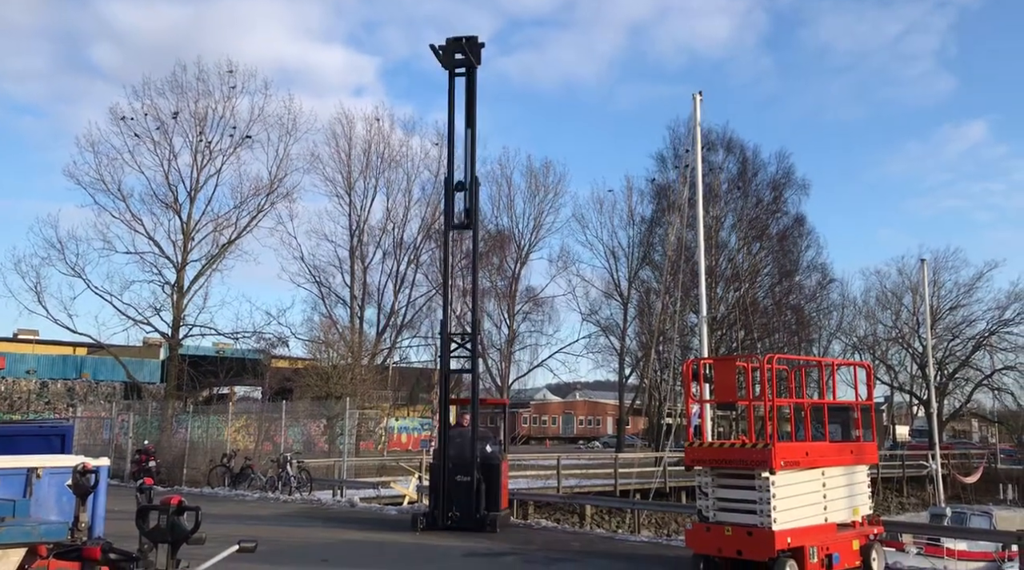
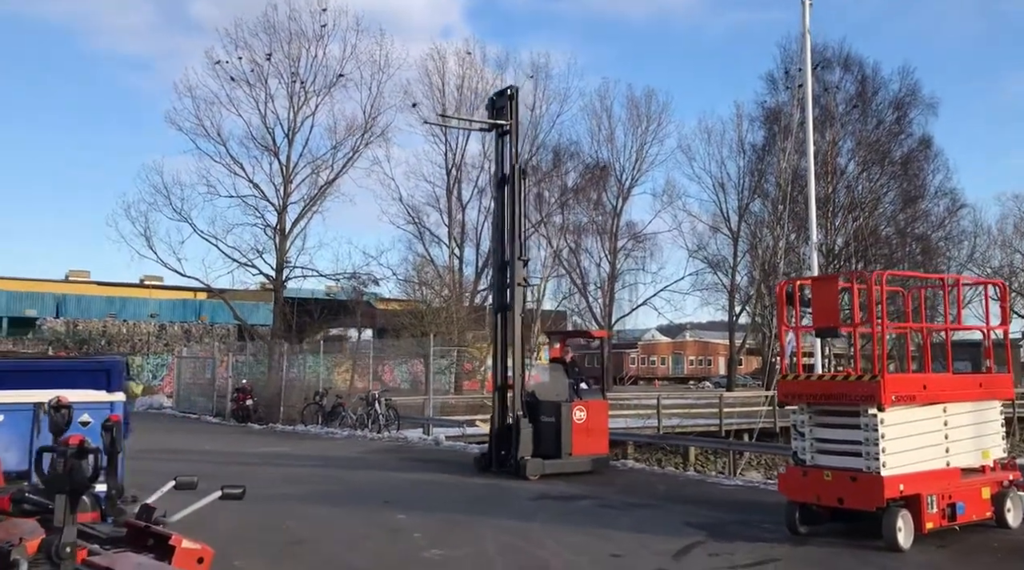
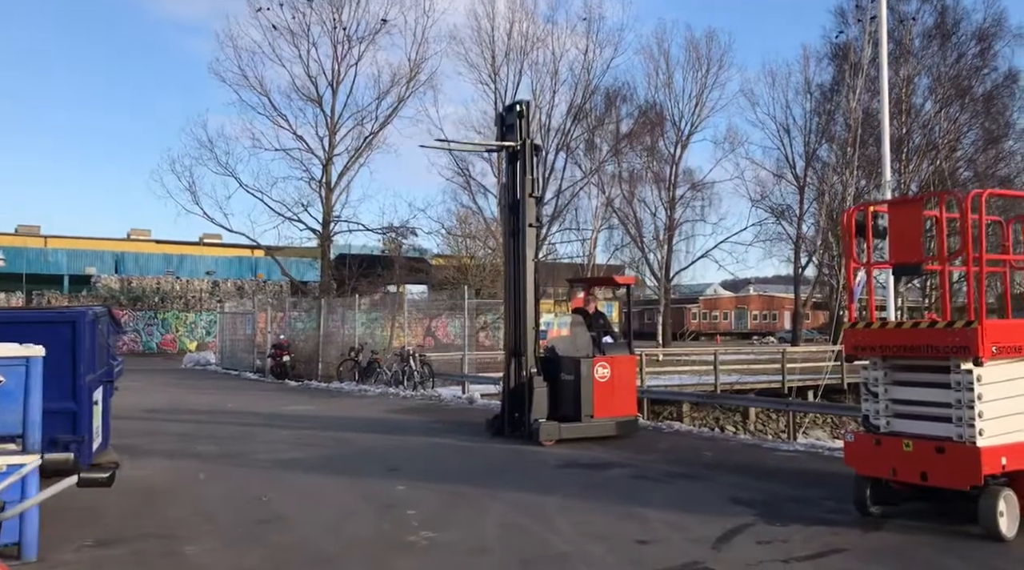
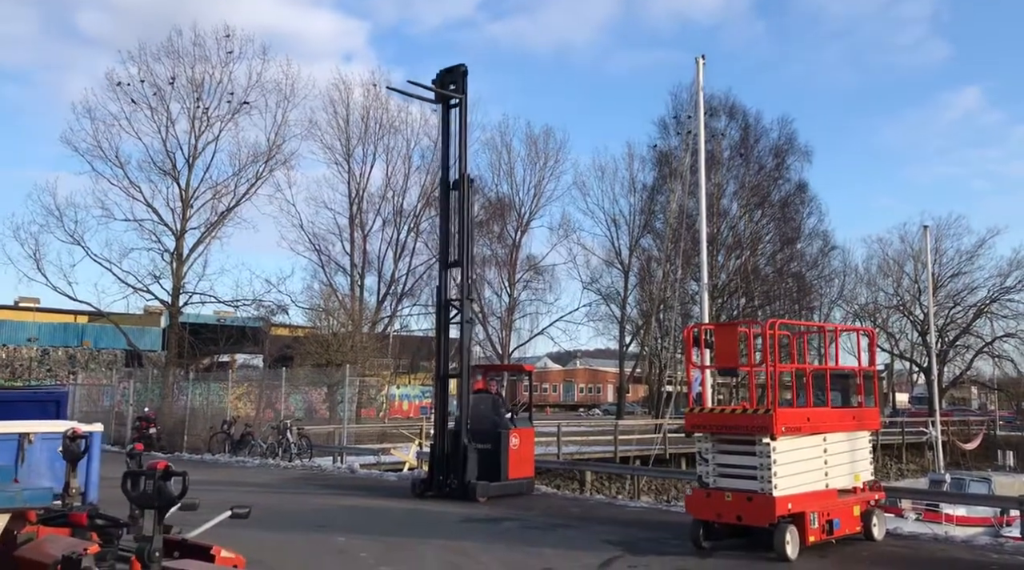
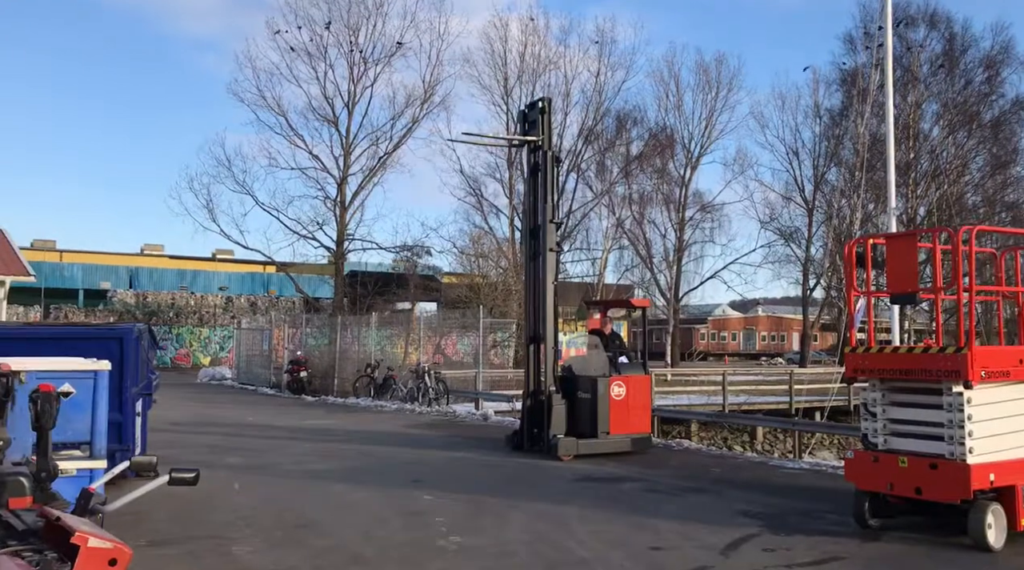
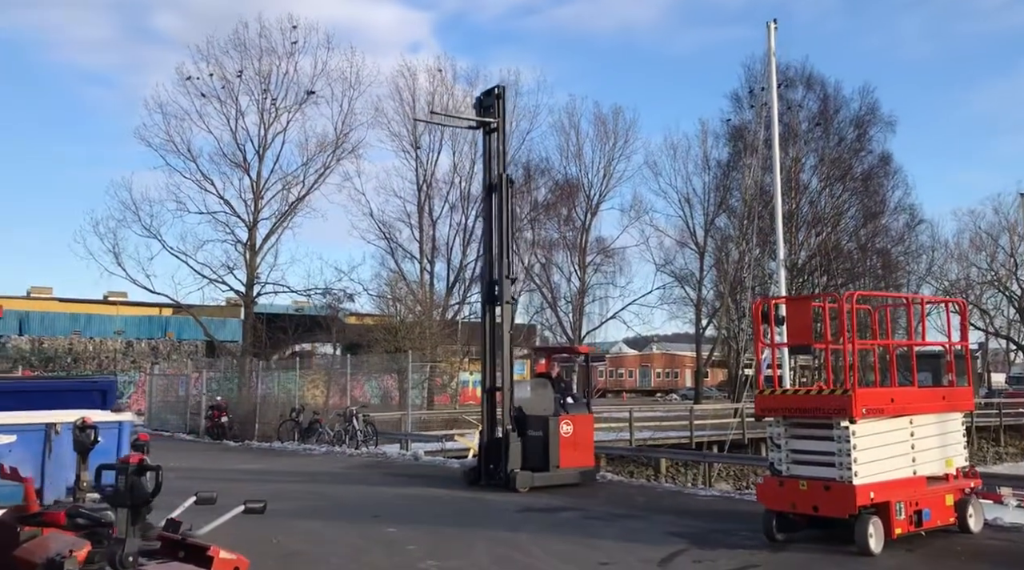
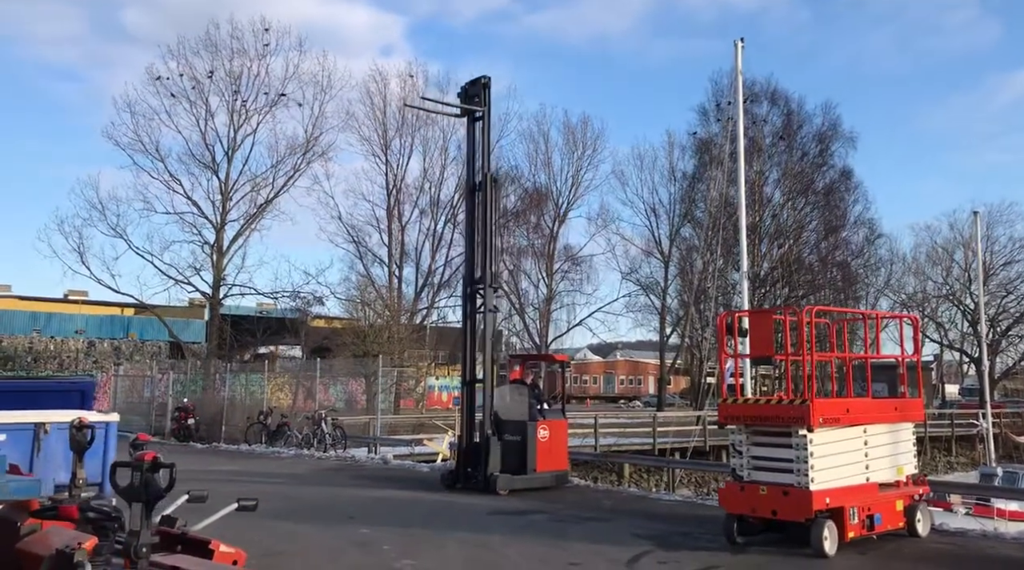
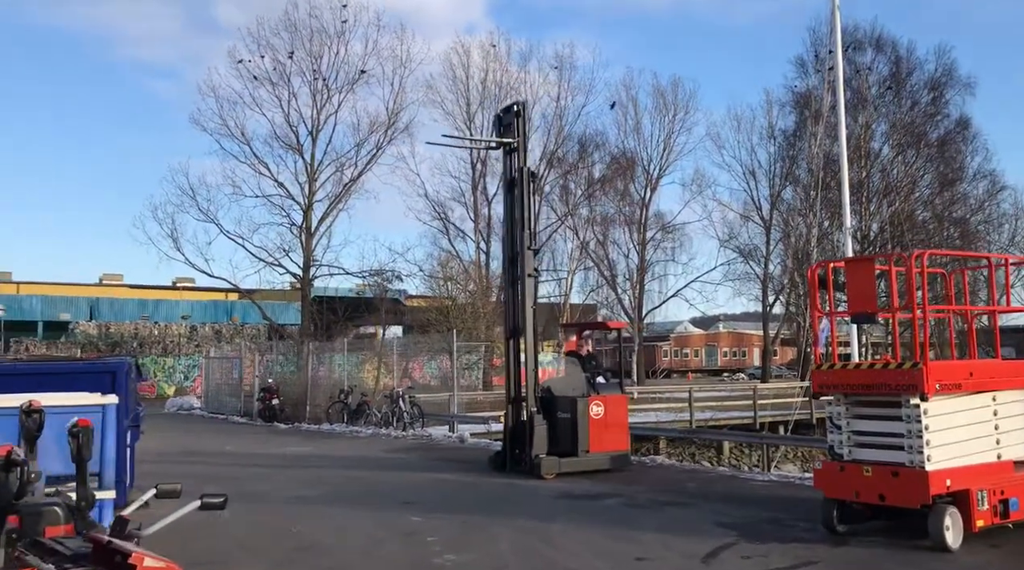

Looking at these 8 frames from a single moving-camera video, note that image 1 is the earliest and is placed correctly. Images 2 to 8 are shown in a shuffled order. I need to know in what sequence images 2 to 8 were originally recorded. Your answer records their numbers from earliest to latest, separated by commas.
4, 7, 6, 2, 8, 5, 3
